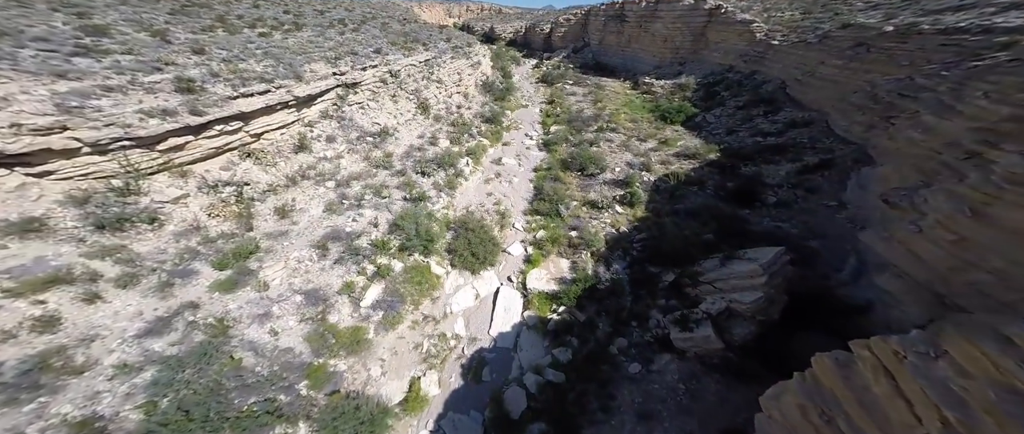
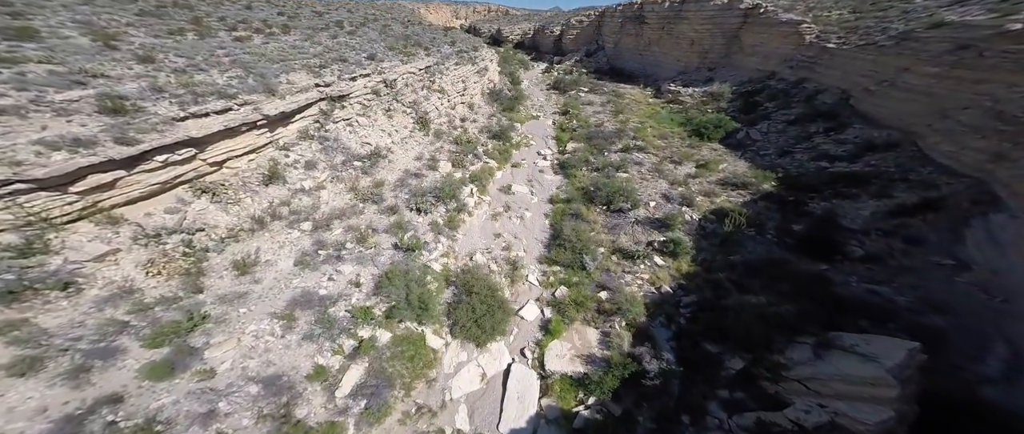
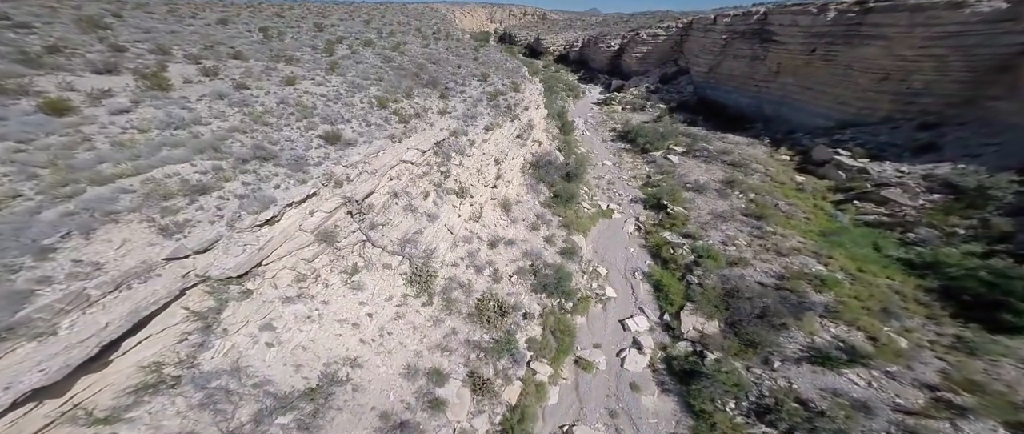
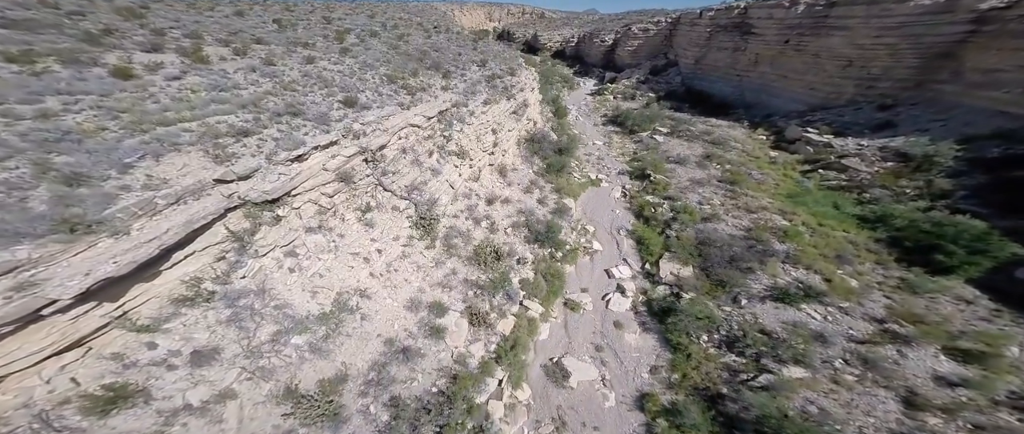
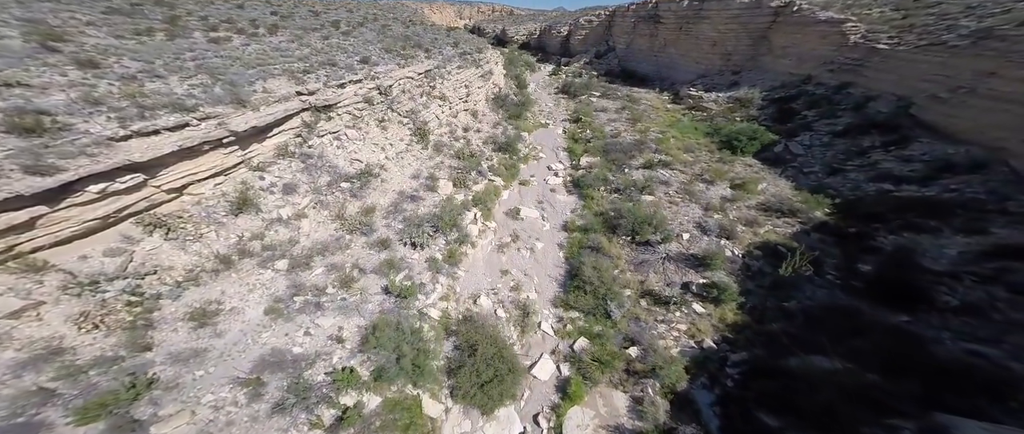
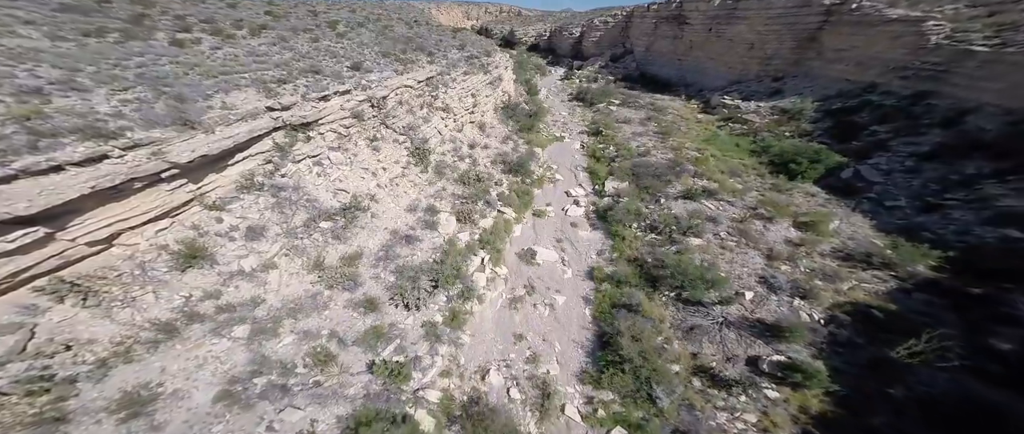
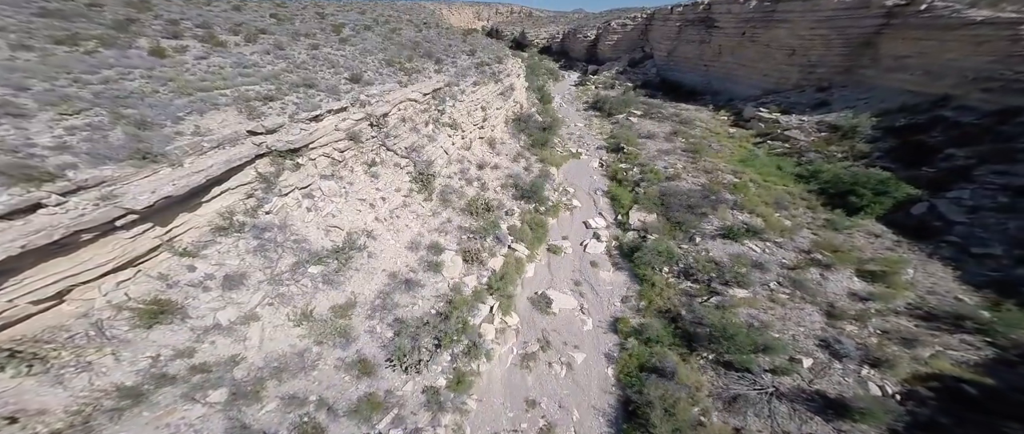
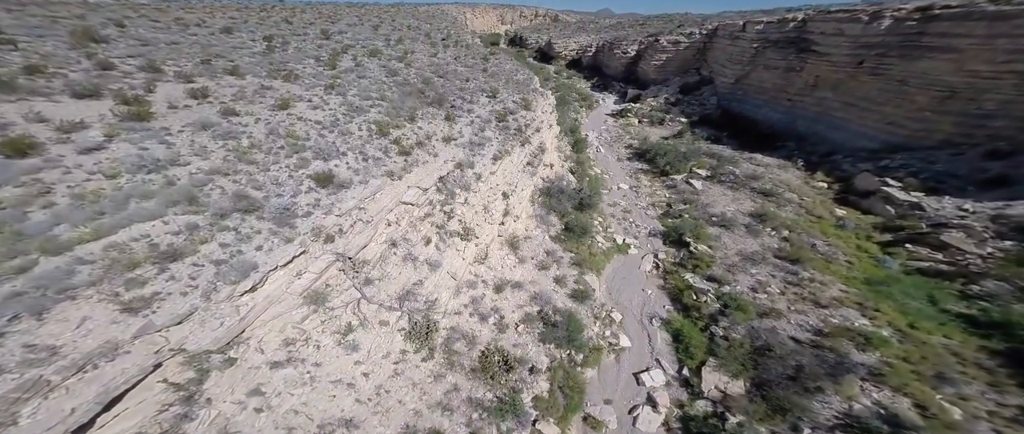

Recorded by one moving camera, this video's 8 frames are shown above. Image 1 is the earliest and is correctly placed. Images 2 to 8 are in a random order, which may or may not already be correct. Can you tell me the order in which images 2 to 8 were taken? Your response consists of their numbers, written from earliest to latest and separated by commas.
2, 5, 6, 7, 4, 3, 8
